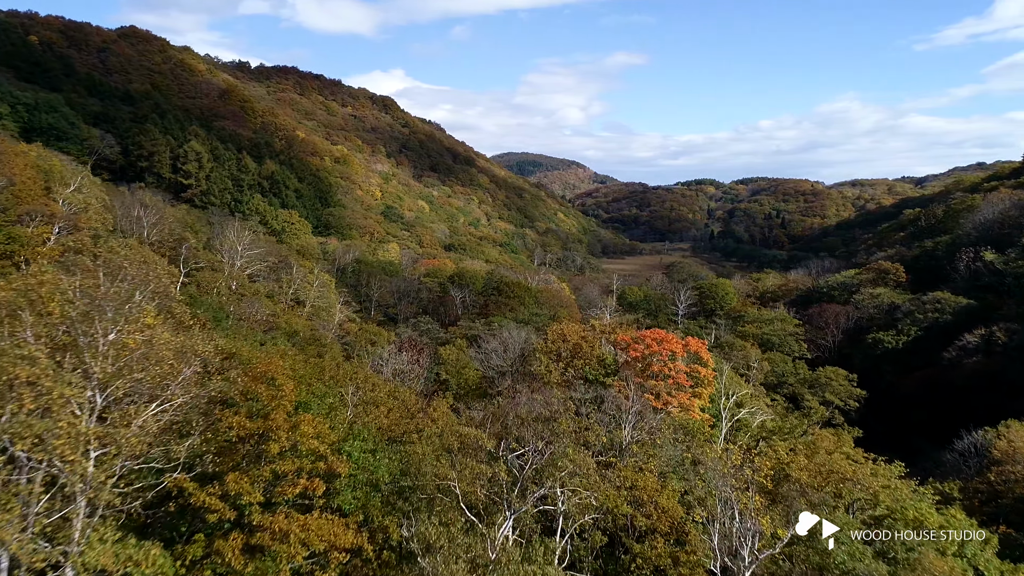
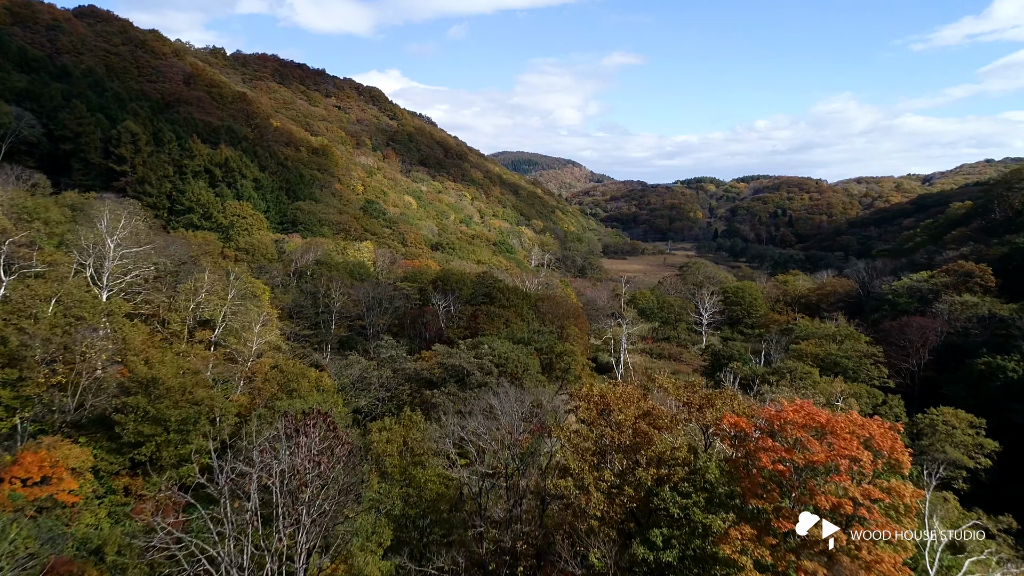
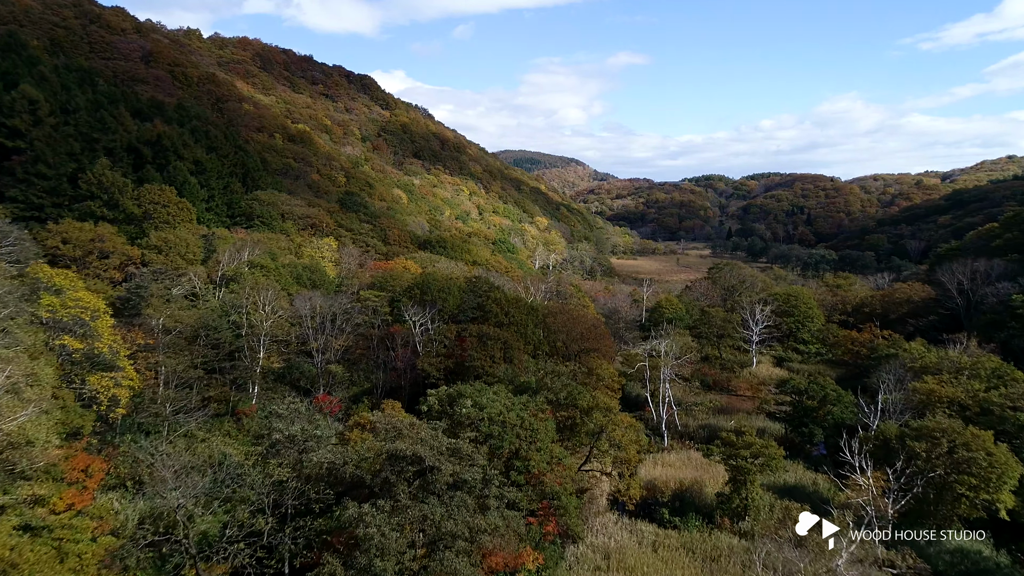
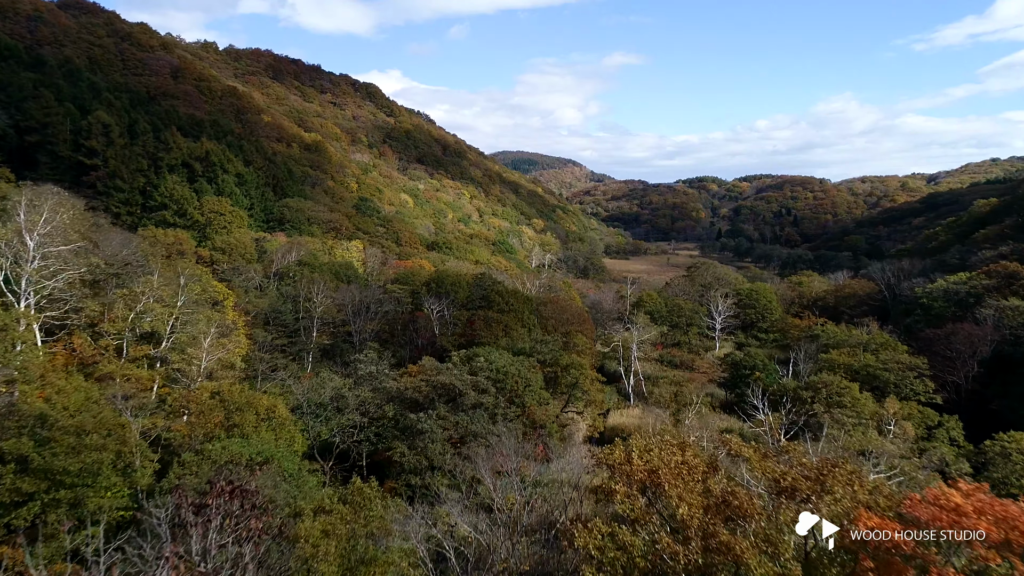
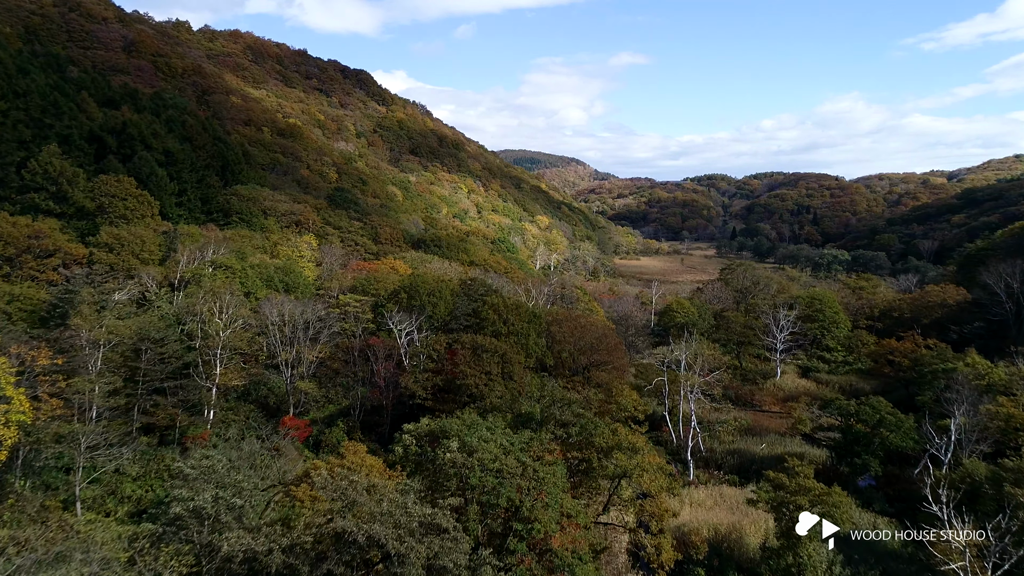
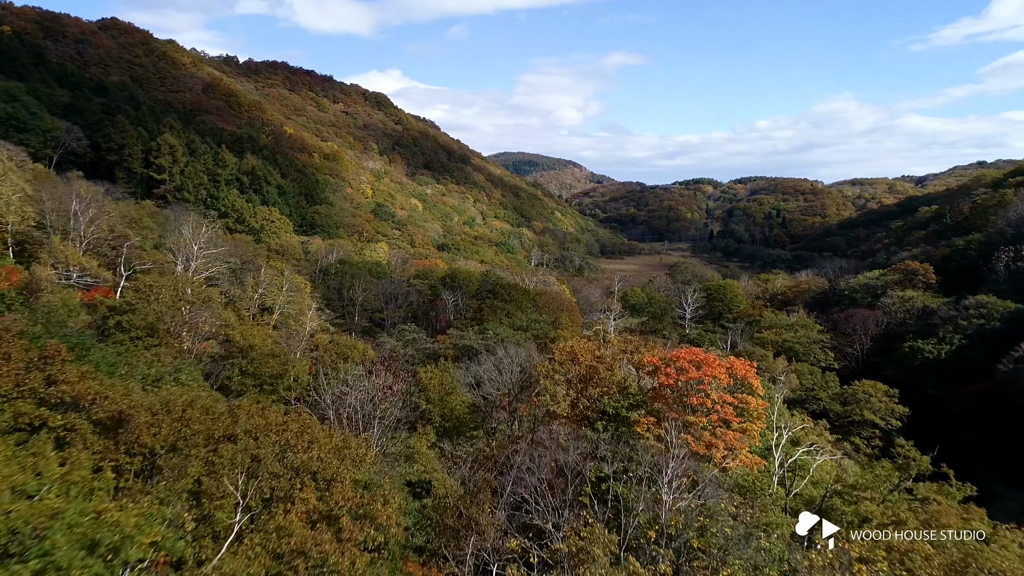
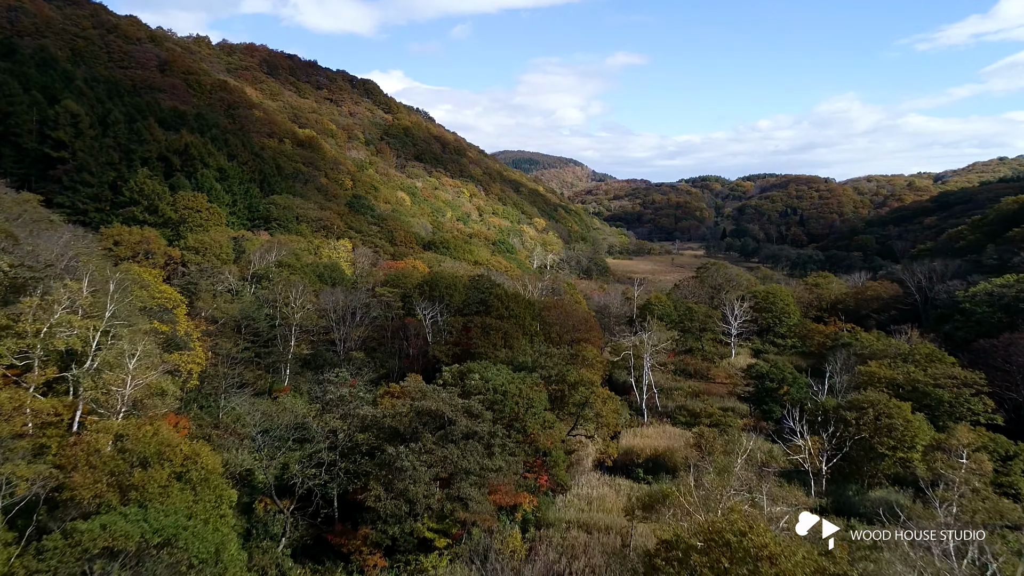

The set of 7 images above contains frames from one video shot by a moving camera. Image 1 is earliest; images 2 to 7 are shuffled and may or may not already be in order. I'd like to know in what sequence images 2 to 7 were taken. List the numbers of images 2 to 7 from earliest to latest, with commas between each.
6, 2, 4, 7, 3, 5
